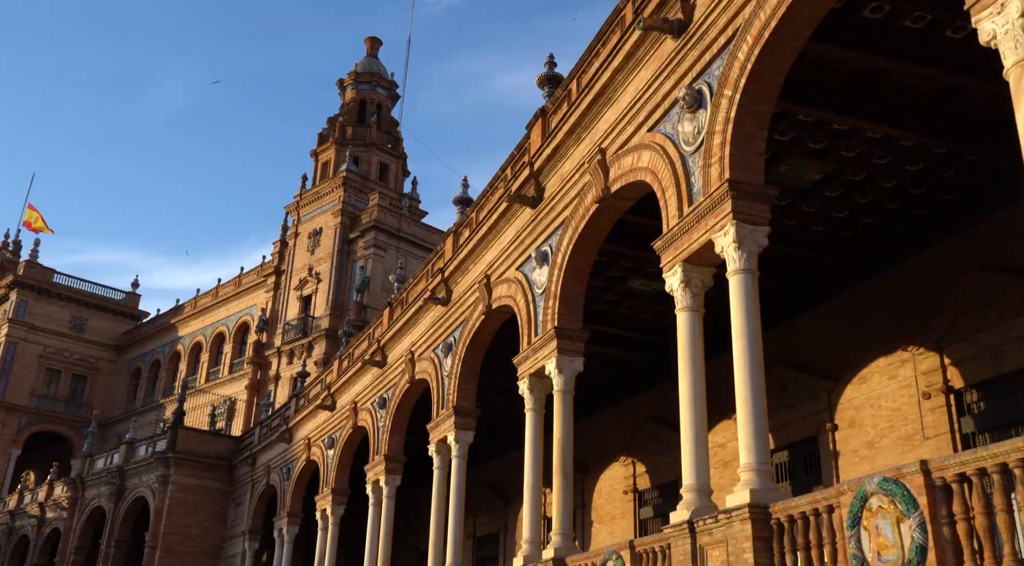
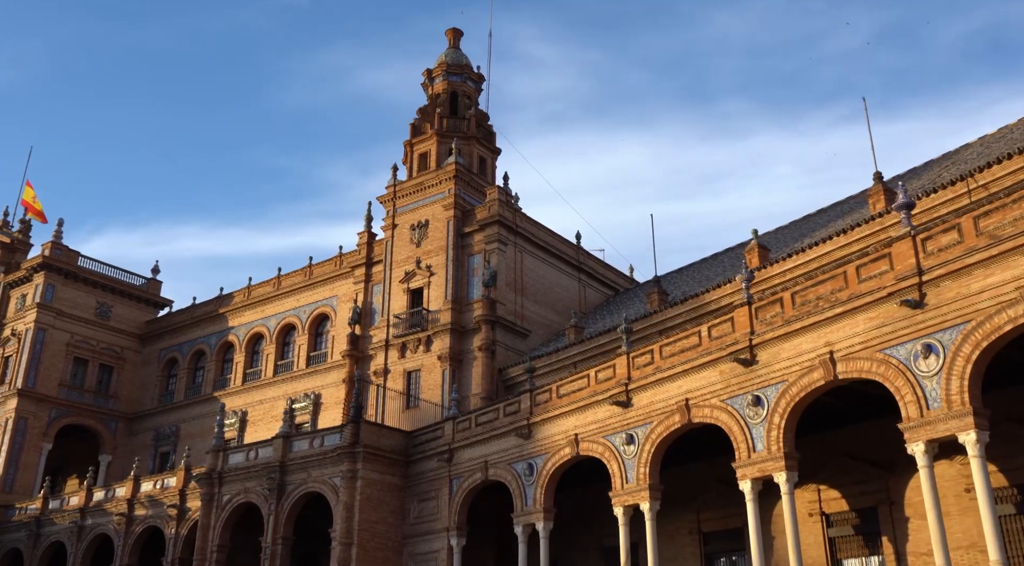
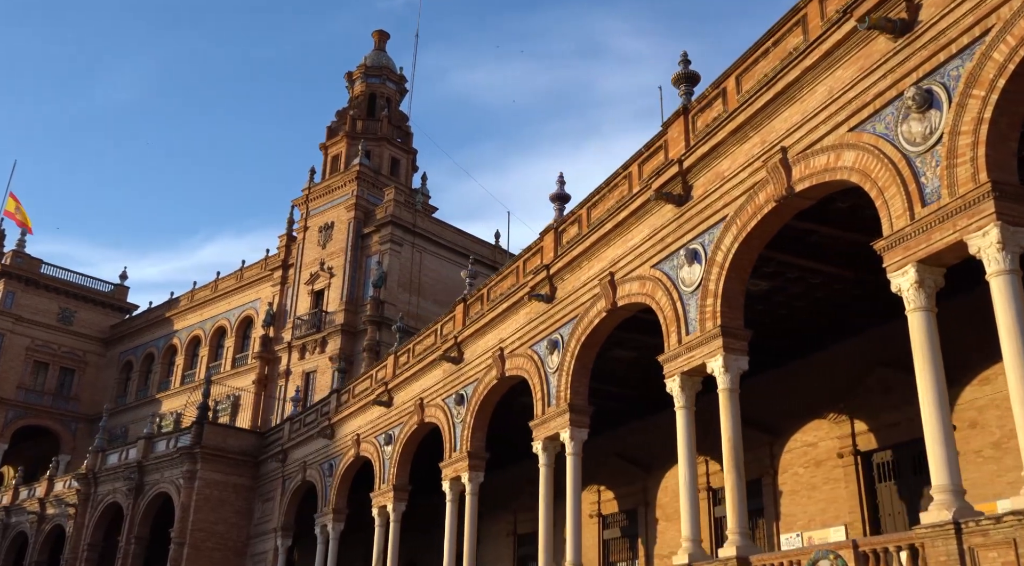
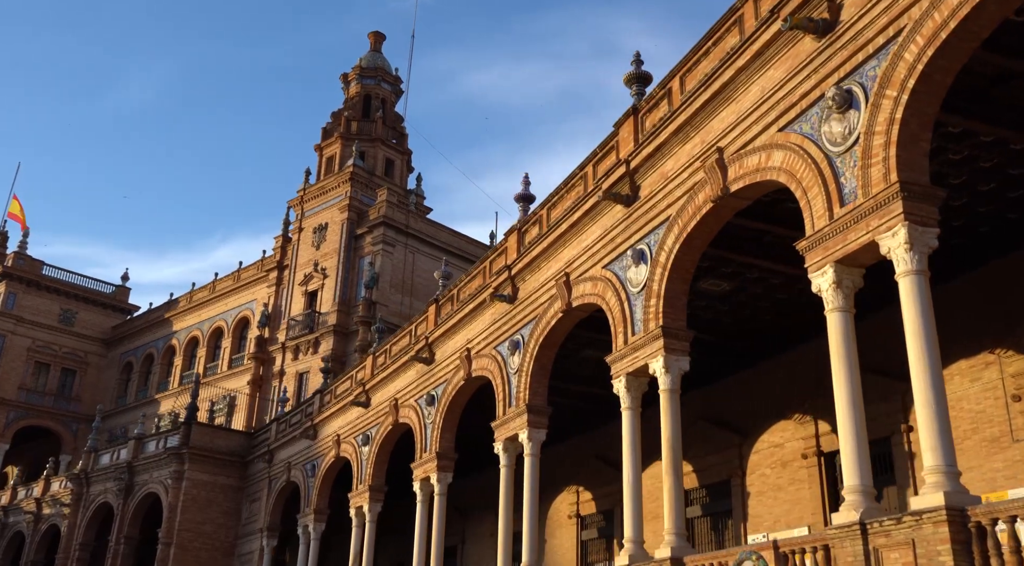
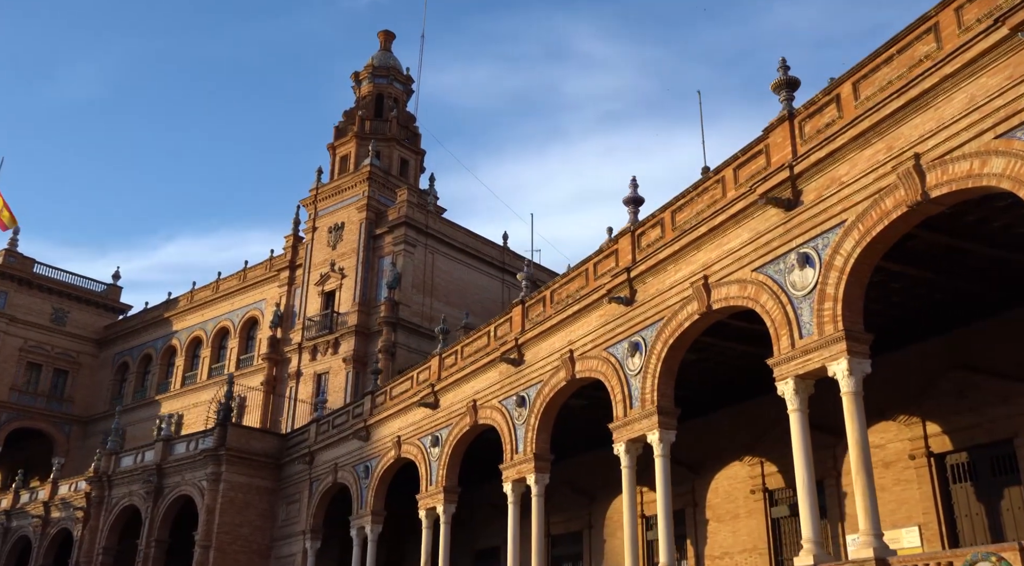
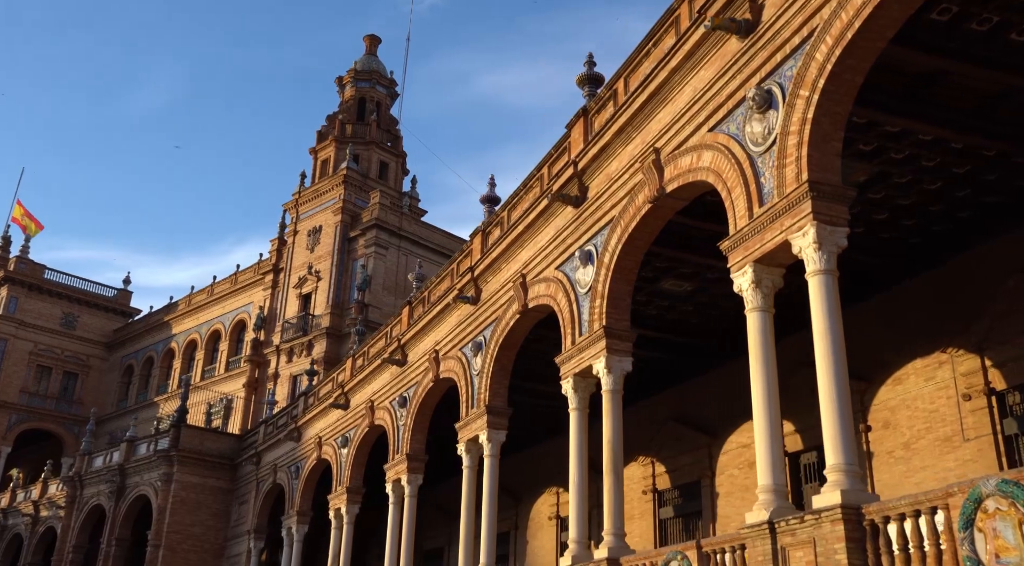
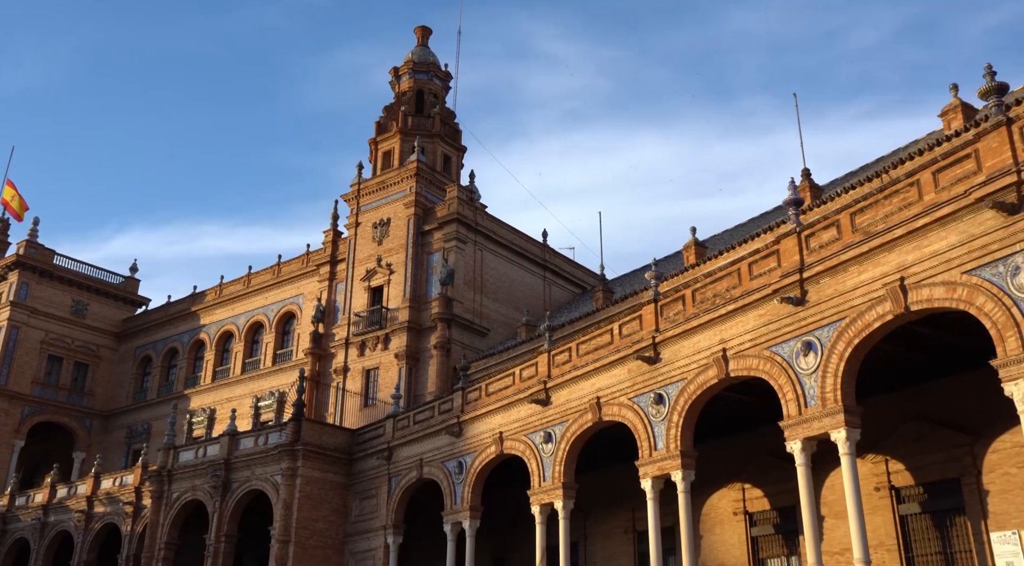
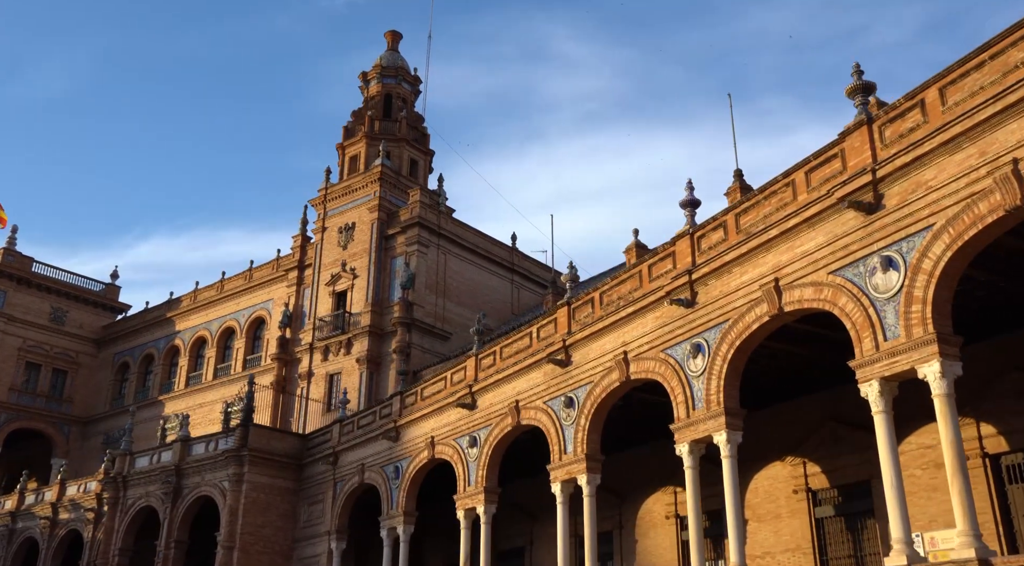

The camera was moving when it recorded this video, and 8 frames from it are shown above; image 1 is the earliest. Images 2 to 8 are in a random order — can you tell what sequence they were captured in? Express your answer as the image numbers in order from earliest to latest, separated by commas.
6, 4, 3, 5, 8, 7, 2
